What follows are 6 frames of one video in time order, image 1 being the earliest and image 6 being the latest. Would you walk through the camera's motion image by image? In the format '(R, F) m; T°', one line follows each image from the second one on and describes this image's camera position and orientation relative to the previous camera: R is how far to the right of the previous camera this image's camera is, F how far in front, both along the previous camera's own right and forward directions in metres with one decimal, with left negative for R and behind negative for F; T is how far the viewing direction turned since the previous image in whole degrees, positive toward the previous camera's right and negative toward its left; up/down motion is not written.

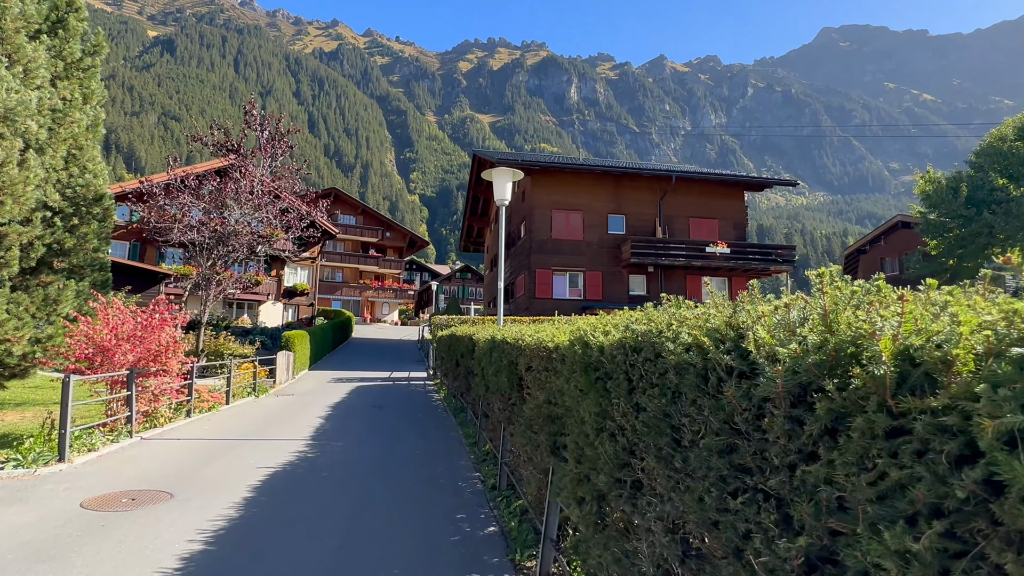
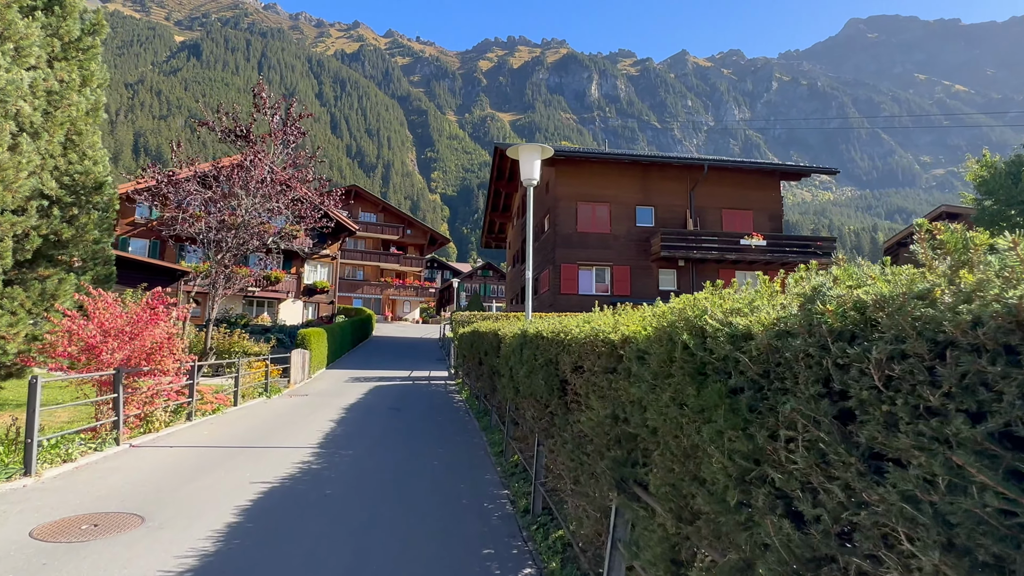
(-0.1, +1.1) m; -2°
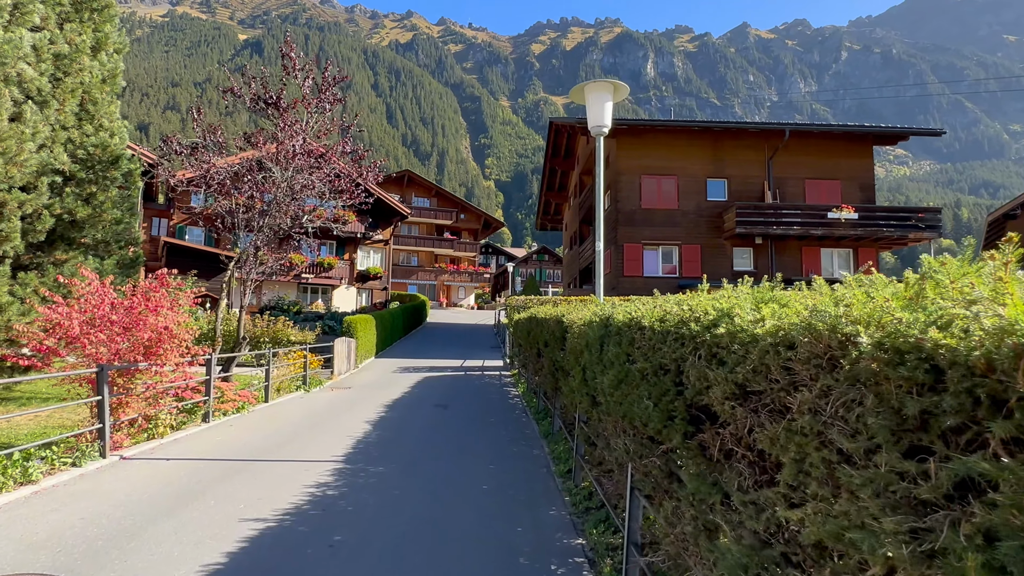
(-0.1, +1.9) m; -5°
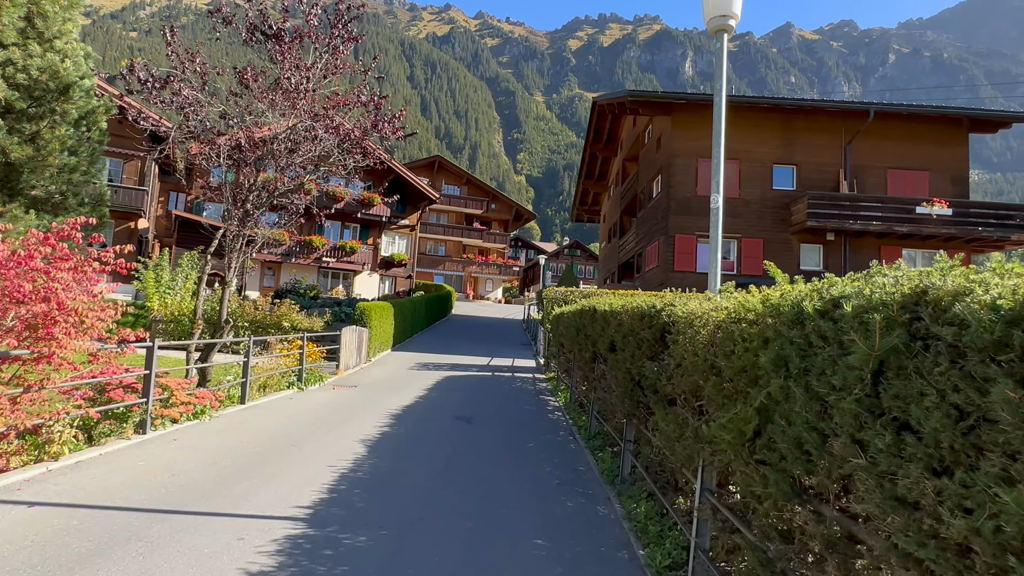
(-0.3, +2.7) m; -3°
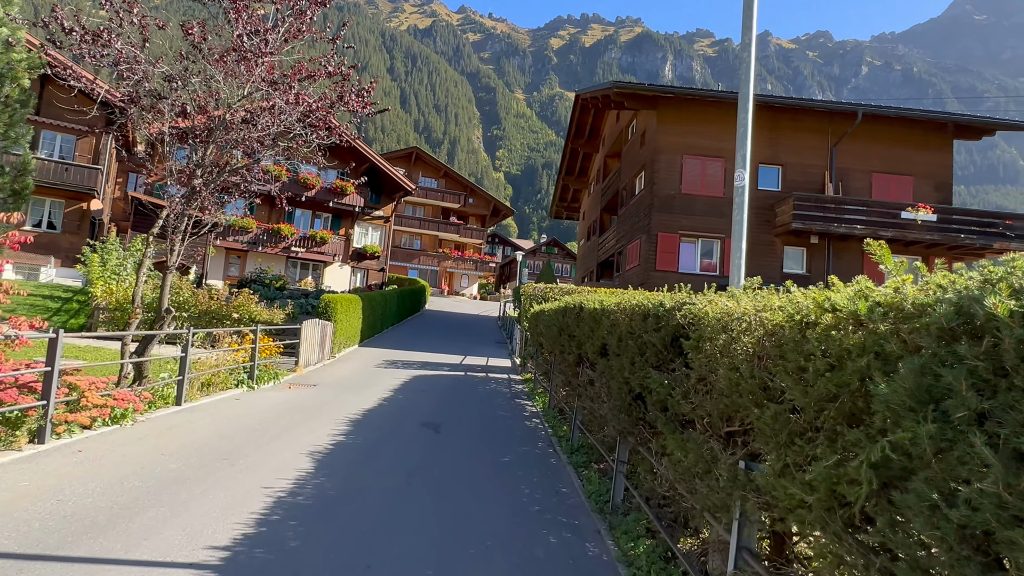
(0.0, +1.0) m; +2°
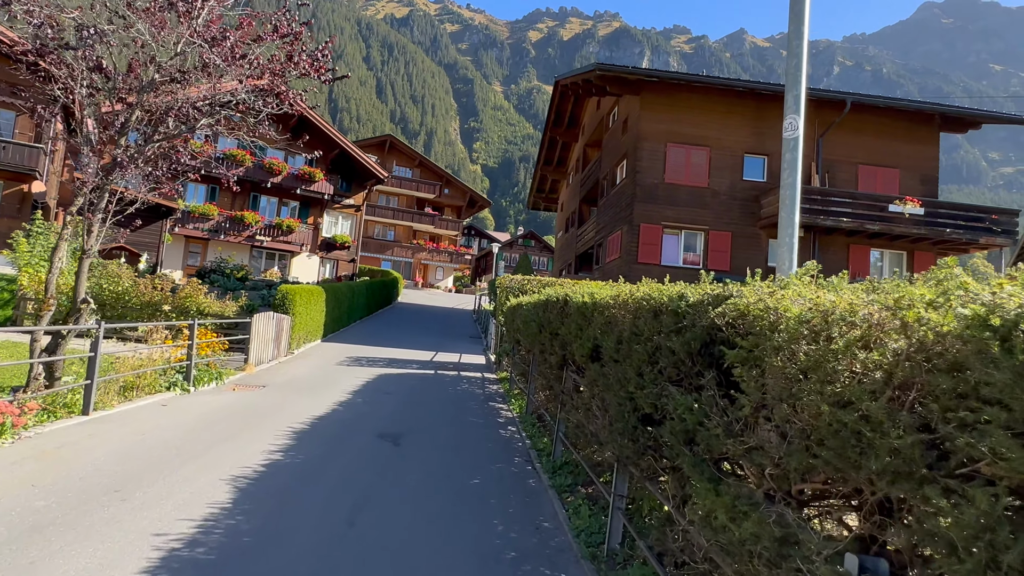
(0.0, +1.1) m; +2°
